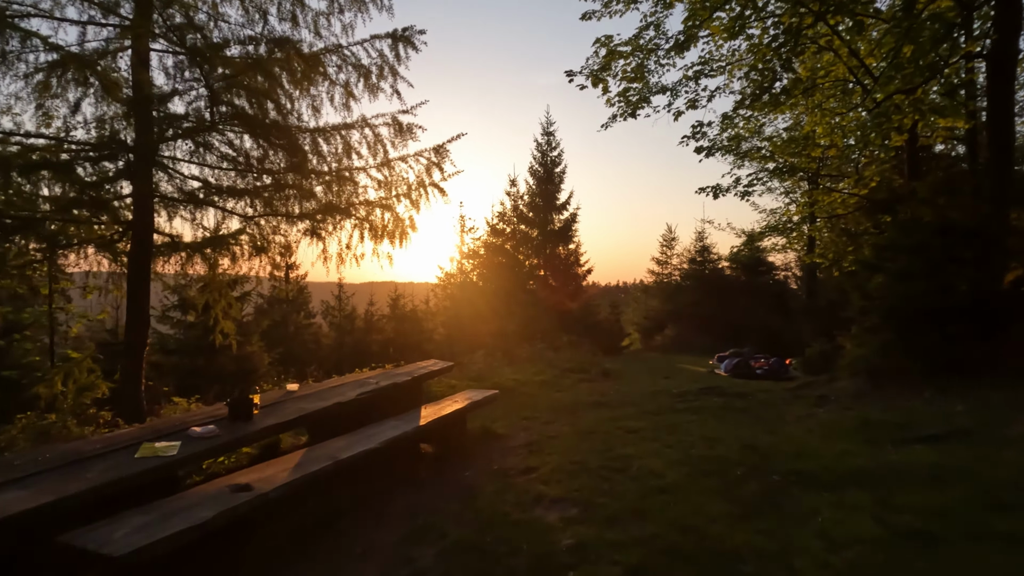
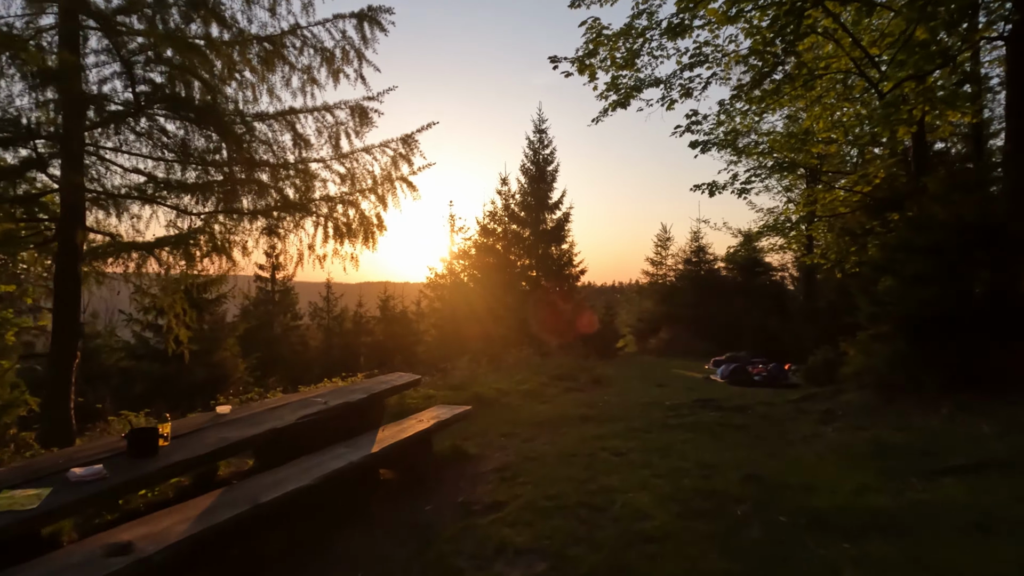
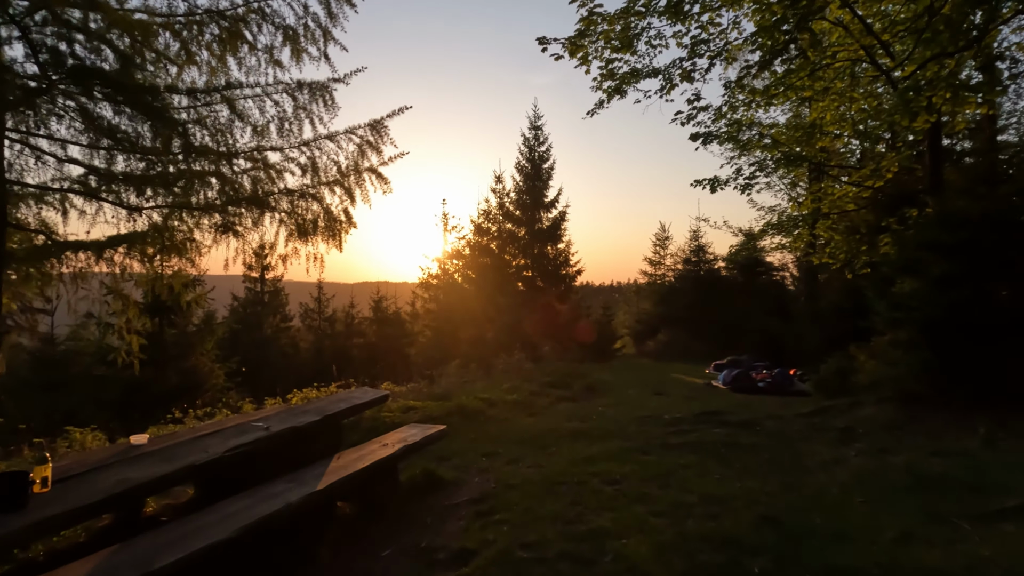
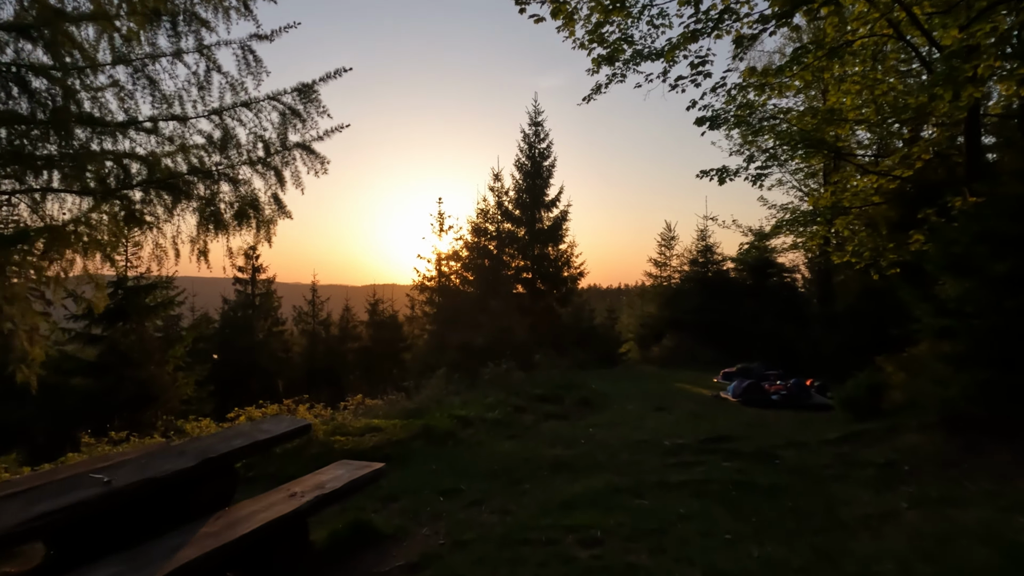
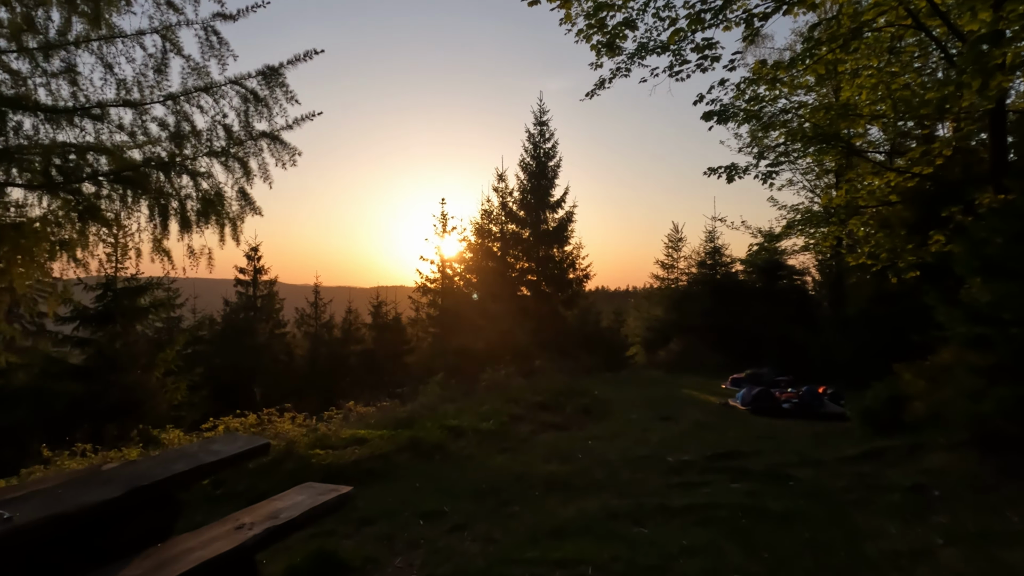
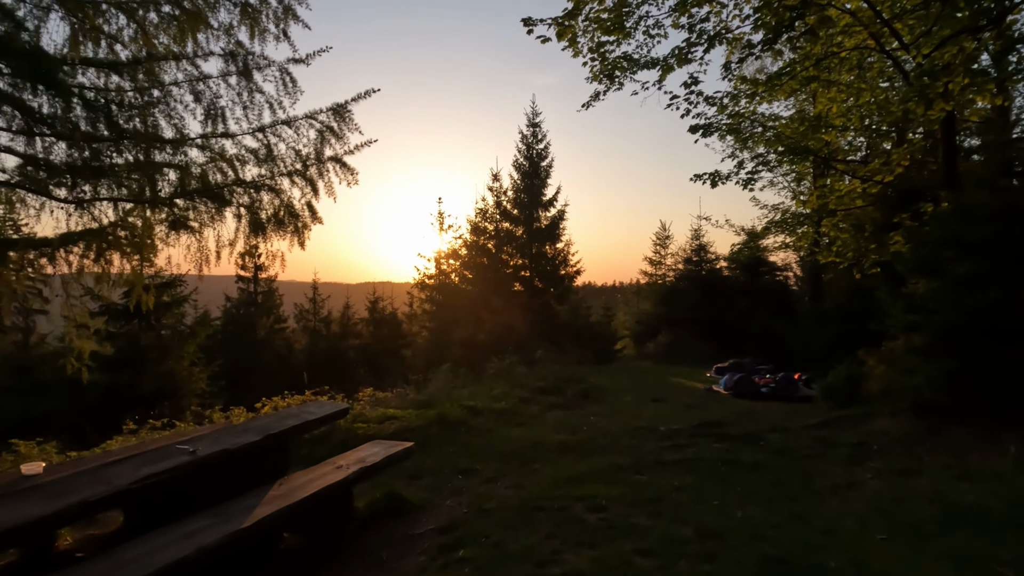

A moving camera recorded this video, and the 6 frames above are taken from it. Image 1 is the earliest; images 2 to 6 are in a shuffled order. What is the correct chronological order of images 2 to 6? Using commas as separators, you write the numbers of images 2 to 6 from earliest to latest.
2, 3, 6, 4, 5
